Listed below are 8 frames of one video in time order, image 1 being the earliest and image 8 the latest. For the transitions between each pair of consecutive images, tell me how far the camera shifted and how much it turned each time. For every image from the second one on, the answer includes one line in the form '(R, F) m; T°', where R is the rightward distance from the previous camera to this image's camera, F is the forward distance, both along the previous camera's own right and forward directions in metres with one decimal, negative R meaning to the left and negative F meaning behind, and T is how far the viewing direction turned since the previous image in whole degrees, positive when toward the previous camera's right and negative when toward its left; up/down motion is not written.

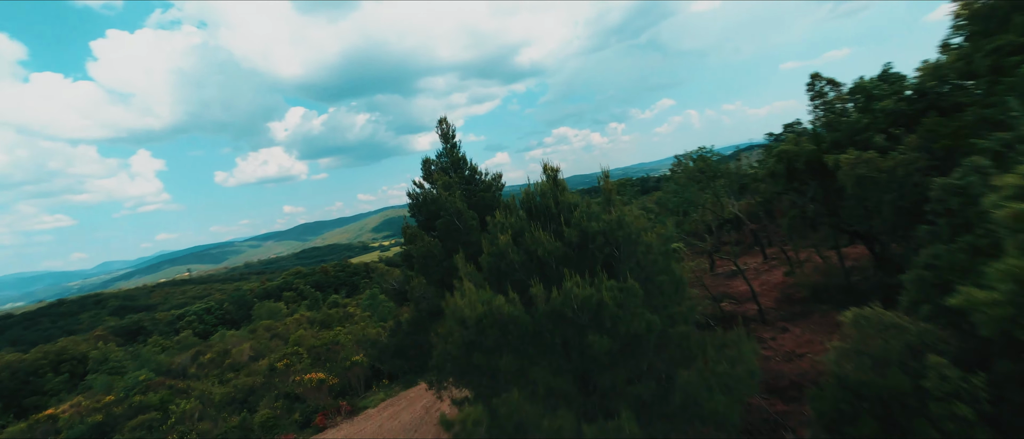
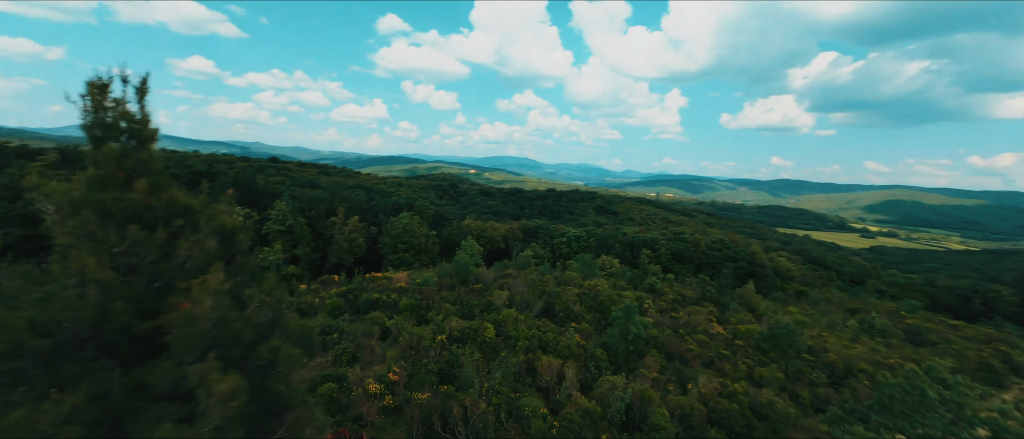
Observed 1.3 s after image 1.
(+3.2, +11.0) m; -56°
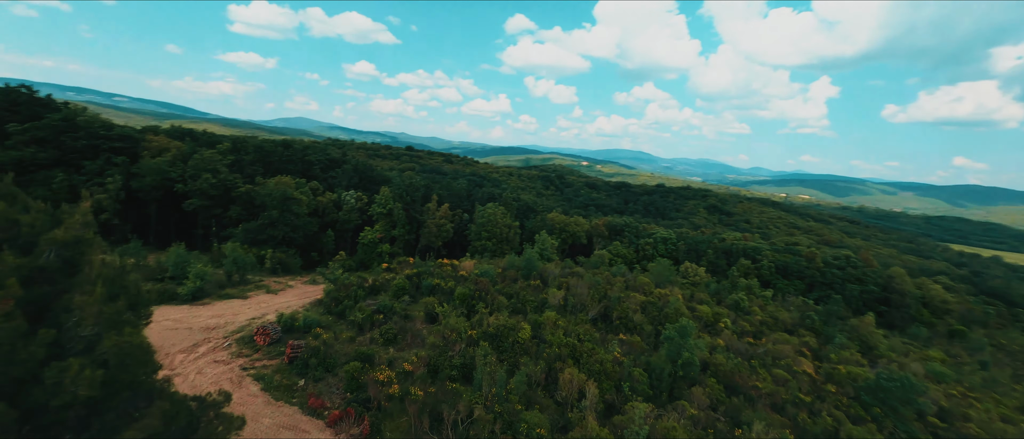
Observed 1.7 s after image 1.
(+2.8, +1.1) m; -15°
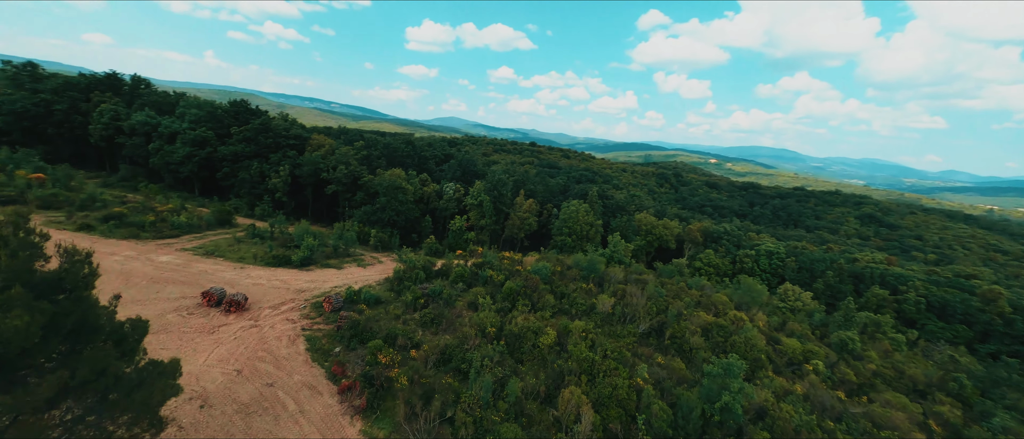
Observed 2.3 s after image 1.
(+4.7, +1.2) m; -20°
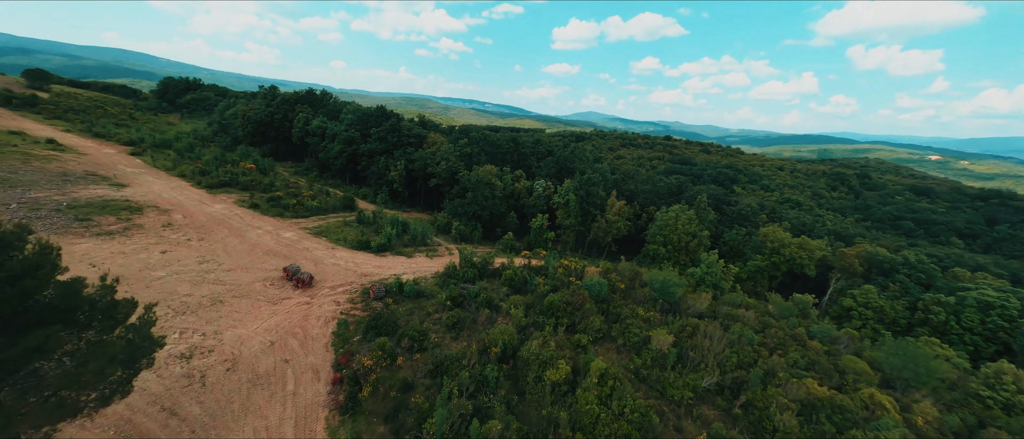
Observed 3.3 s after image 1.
(+5.3, +3.7) m; -24°
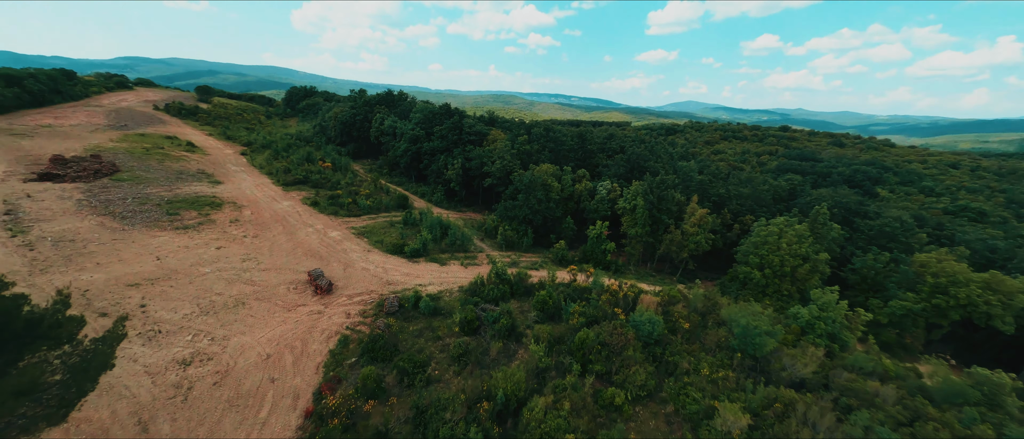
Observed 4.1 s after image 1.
(+2.5, +3.9) m; -14°
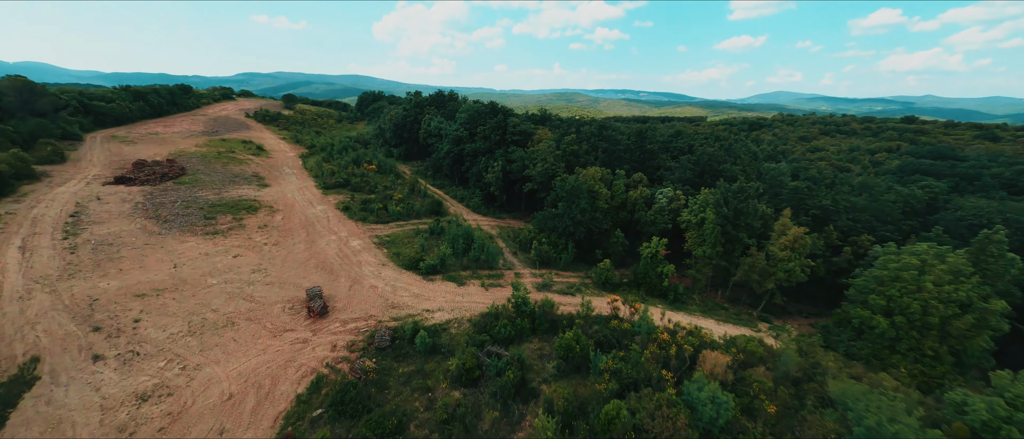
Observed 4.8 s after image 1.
(+1.6, +3.9) m; -9°
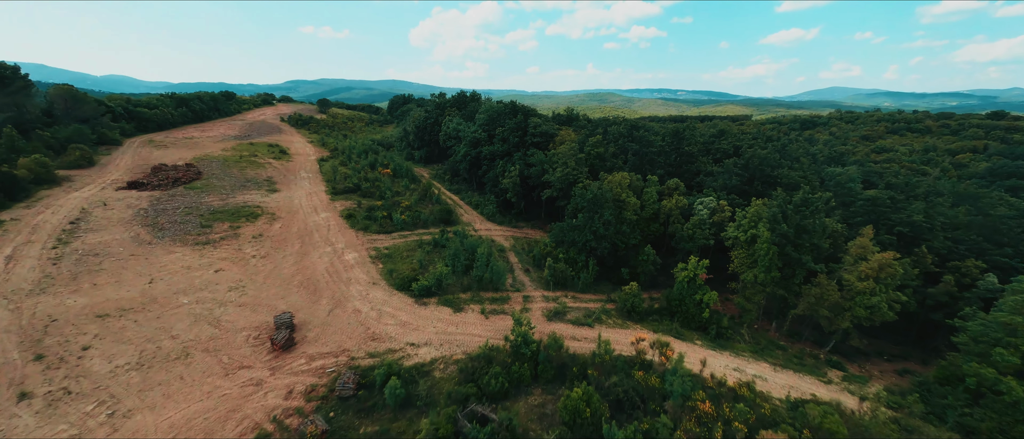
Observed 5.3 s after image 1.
(+1.0, +3.1) m; -4°
